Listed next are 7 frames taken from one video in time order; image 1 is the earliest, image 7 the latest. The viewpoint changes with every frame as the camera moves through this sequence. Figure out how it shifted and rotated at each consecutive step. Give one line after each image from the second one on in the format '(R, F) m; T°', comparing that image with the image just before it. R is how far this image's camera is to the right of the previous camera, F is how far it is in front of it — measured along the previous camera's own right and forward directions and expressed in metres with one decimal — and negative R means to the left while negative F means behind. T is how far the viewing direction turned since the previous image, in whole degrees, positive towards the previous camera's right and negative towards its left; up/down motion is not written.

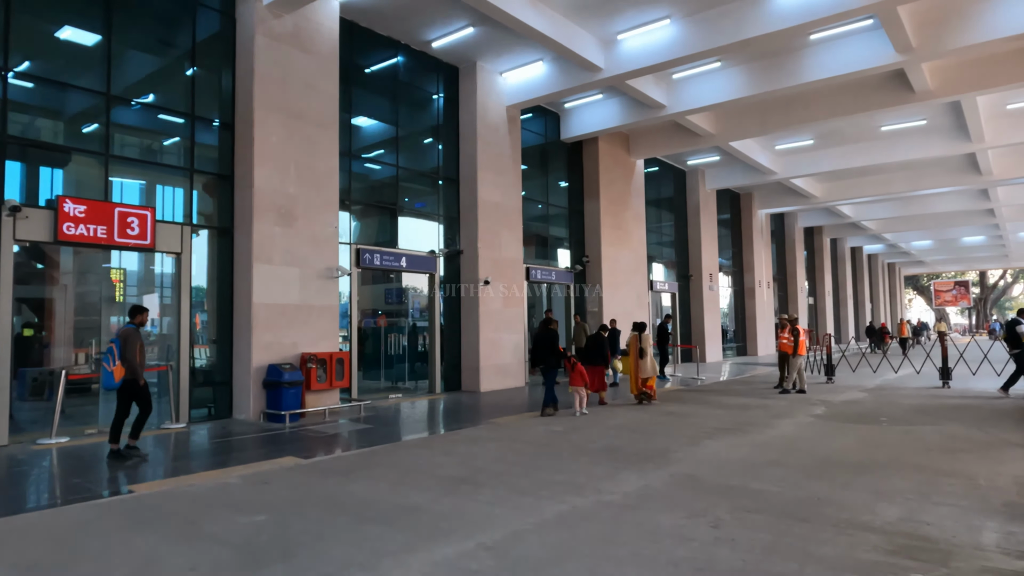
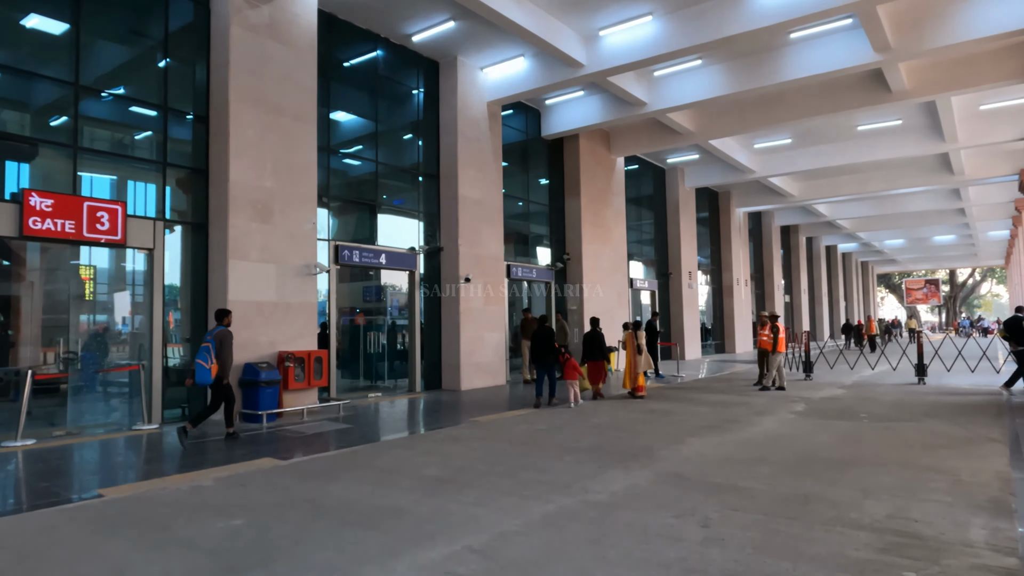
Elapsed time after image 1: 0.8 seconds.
(0.0, +0.1) m; +2°
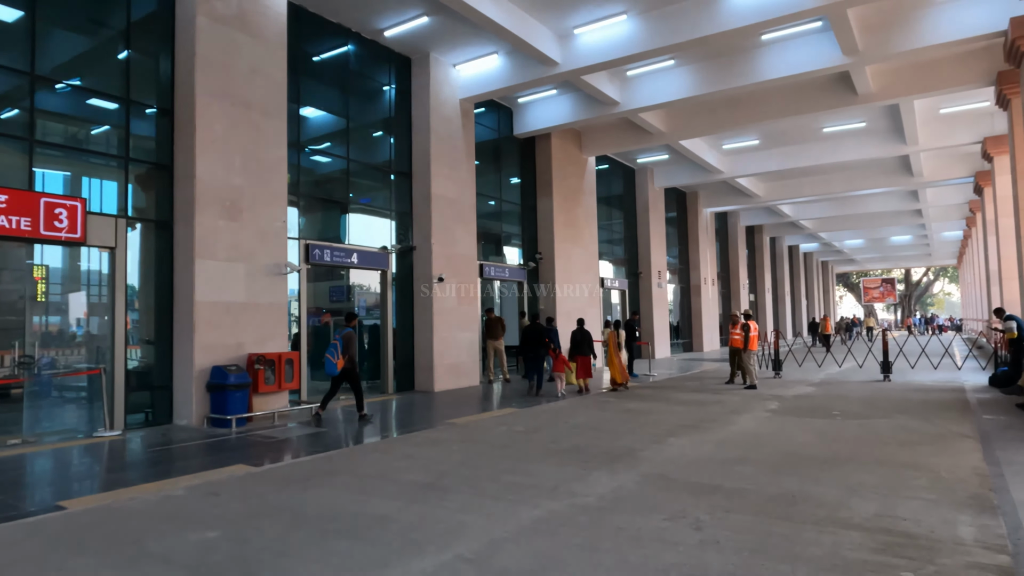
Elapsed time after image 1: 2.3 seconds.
(-0.1, +0.1) m; +3°
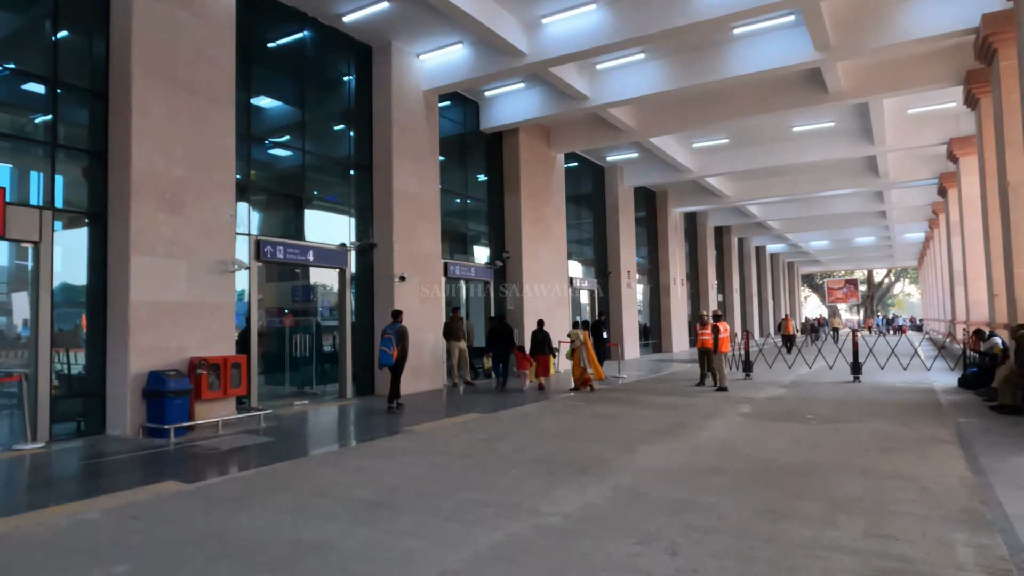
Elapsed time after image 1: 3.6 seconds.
(+0.1, +0.5) m; +3°
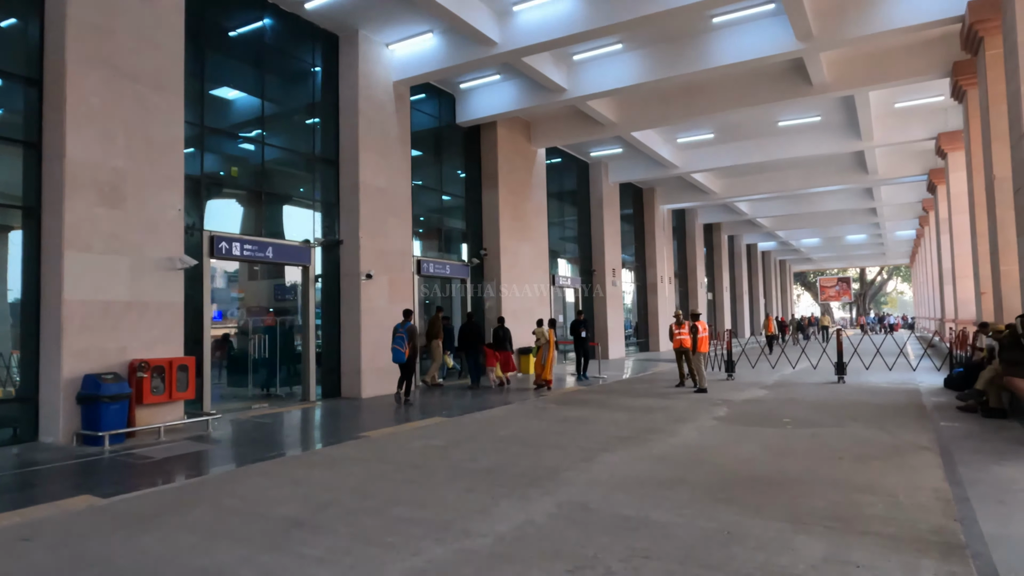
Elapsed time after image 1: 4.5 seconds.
(+0.4, +0.4) m; 0°
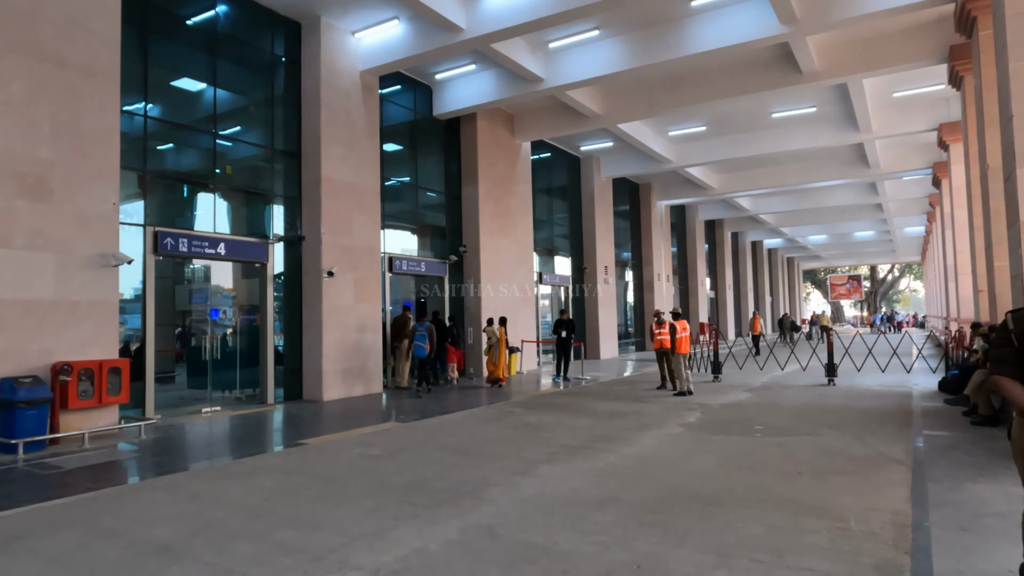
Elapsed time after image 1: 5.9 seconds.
(+0.7, +0.5) m; -1°
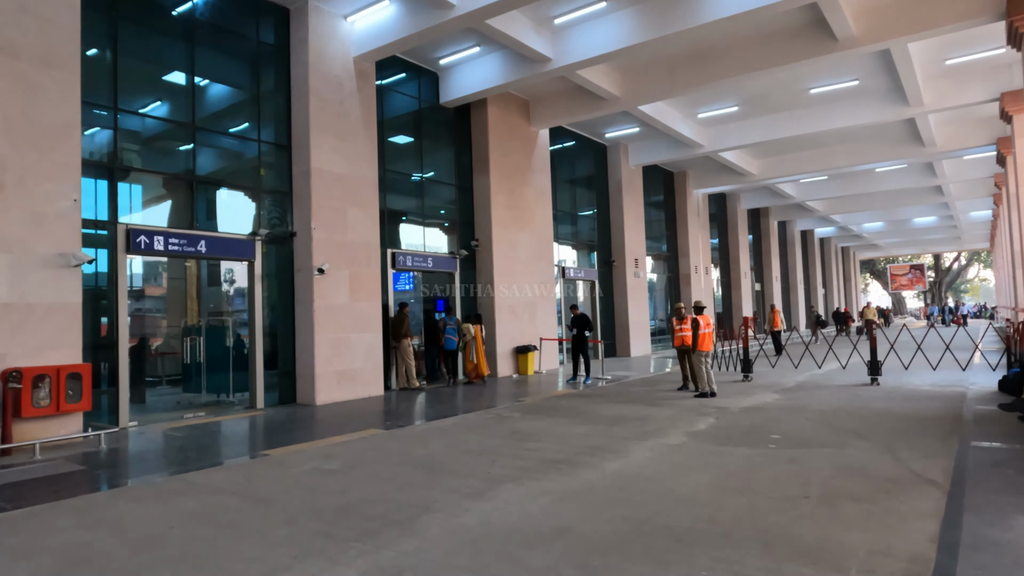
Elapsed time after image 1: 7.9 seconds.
(+0.7, +0.8) m; -4°
